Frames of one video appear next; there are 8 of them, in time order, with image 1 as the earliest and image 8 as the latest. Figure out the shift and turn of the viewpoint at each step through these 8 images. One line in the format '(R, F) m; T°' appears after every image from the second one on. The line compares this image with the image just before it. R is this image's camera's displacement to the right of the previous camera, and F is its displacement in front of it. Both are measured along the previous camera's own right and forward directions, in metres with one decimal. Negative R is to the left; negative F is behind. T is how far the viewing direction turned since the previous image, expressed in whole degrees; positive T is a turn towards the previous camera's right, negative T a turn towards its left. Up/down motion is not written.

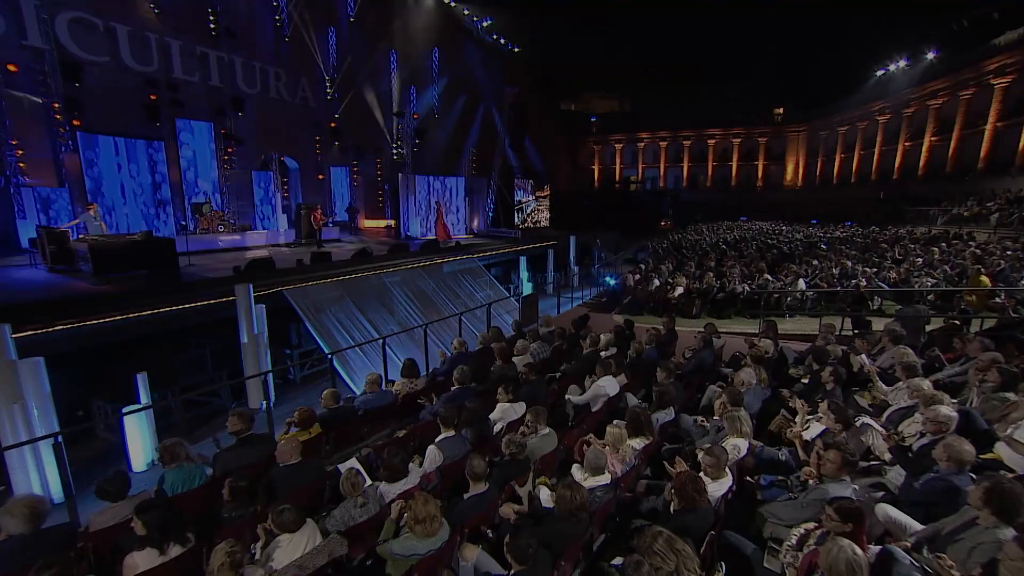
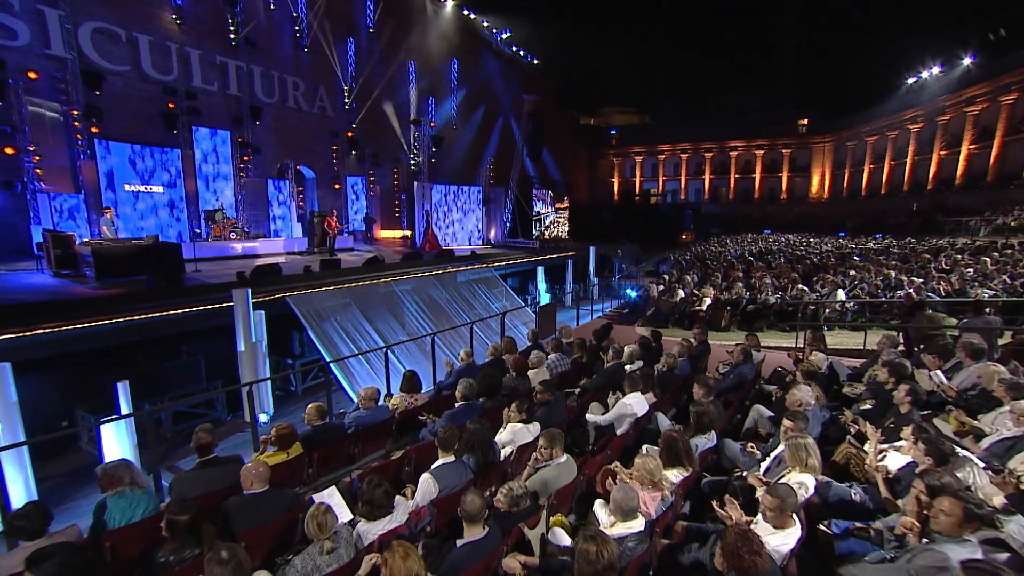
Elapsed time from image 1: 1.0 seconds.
(0.0, +0.5) m; -2°
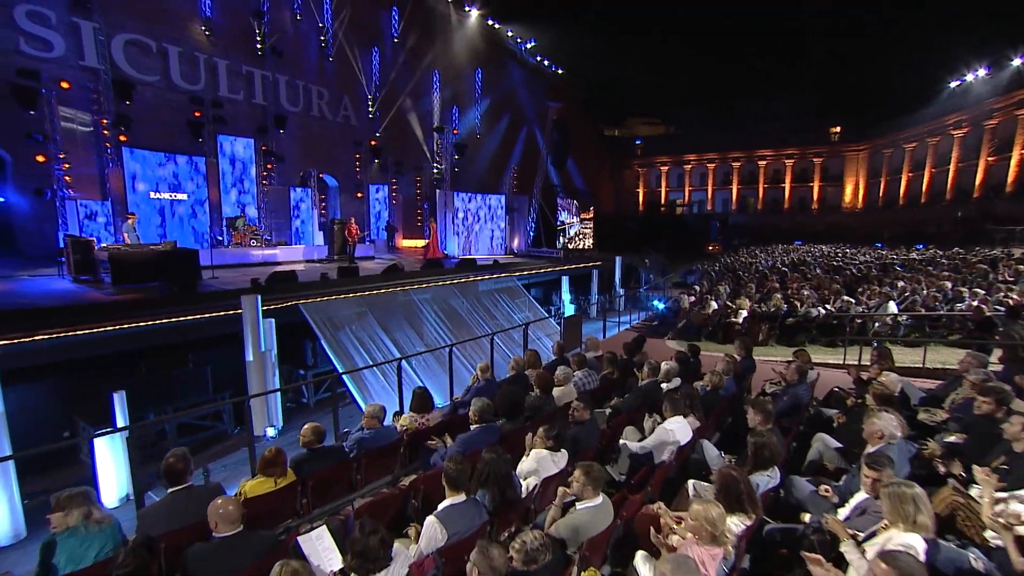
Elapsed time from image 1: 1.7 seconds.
(0.0, +0.4) m; -3°
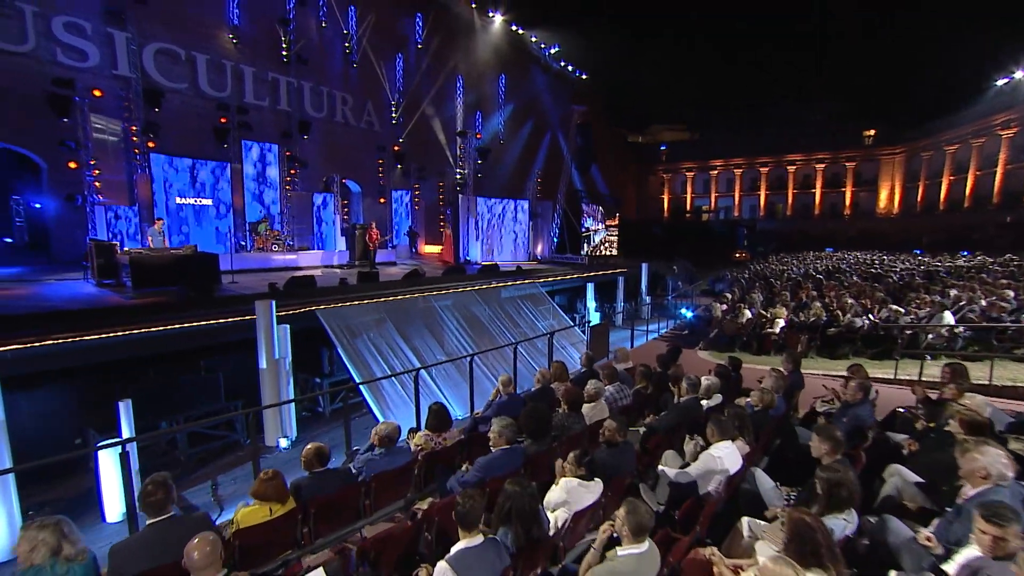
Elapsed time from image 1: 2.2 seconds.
(0.0, +0.3) m; -3°
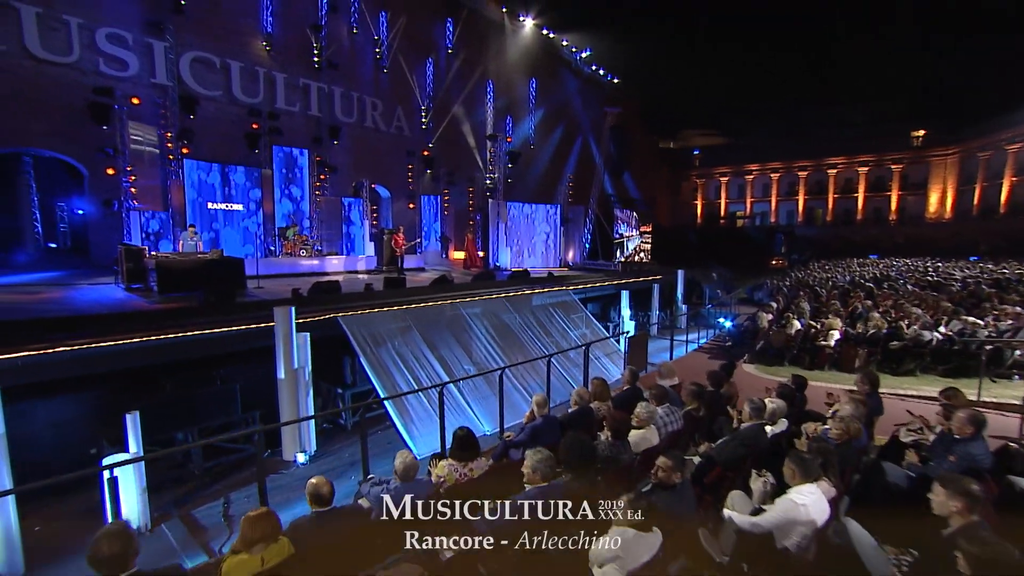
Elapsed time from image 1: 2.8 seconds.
(0.0, +0.4) m; -3°
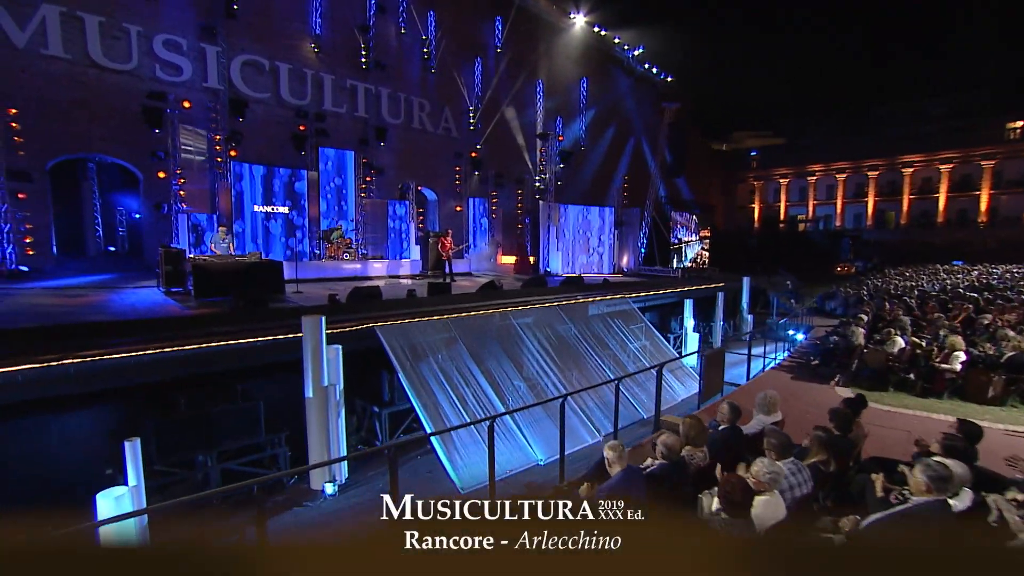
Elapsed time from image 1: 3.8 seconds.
(-0.1, +0.8) m; -5°
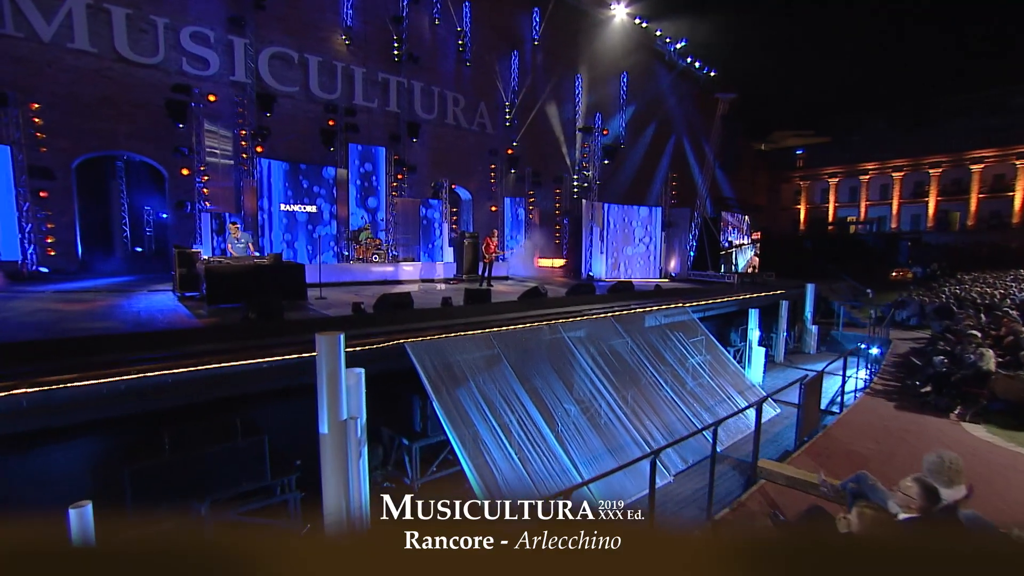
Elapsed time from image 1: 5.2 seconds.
(-0.3, +1.0) m; -3°
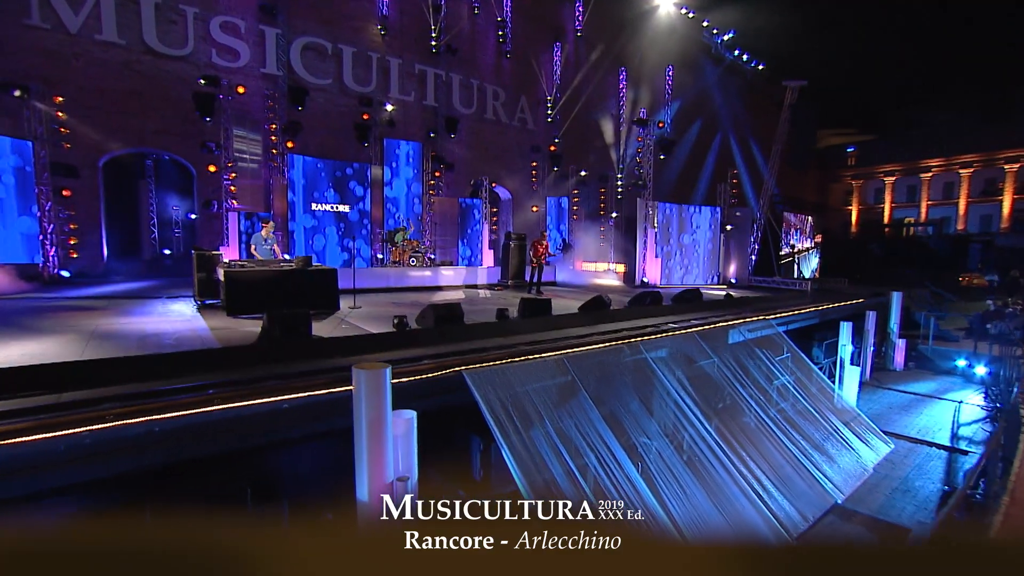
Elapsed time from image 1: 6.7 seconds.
(-0.4, +1.0) m; -3°
